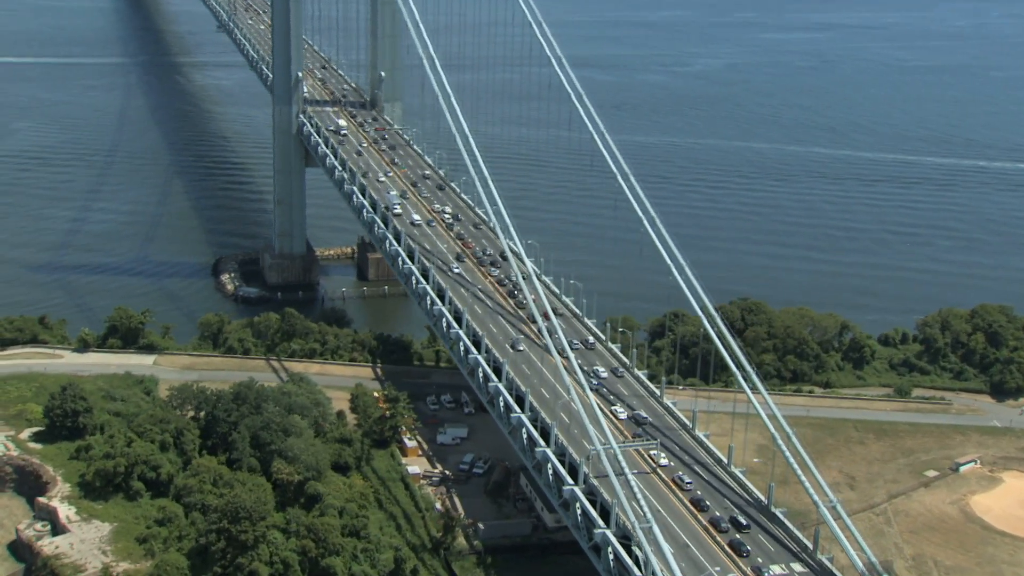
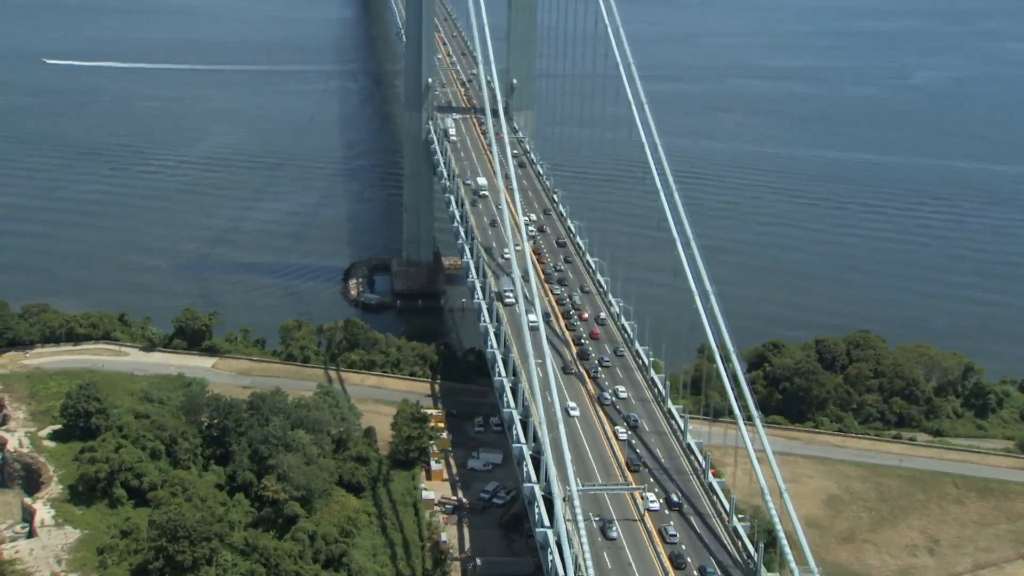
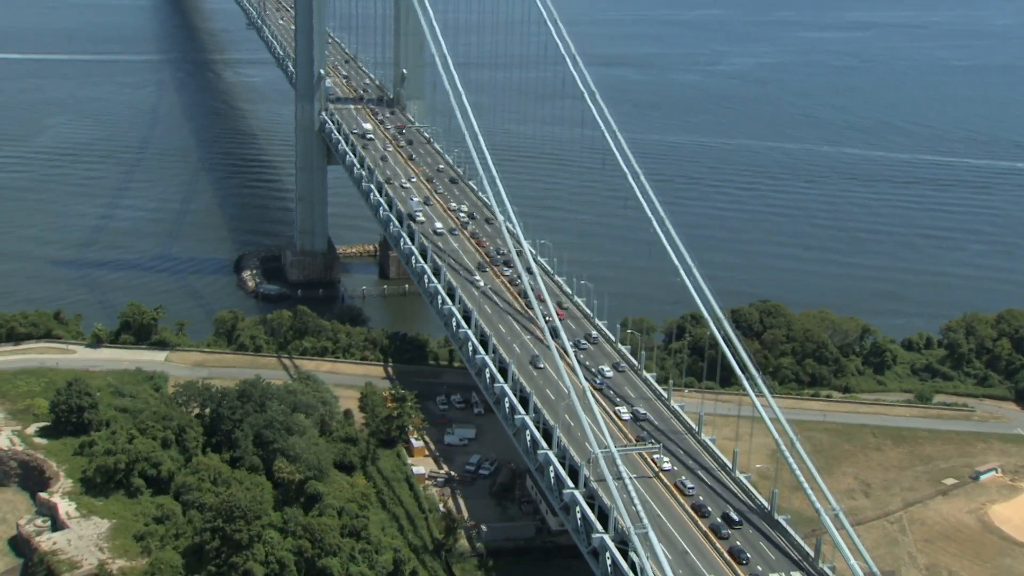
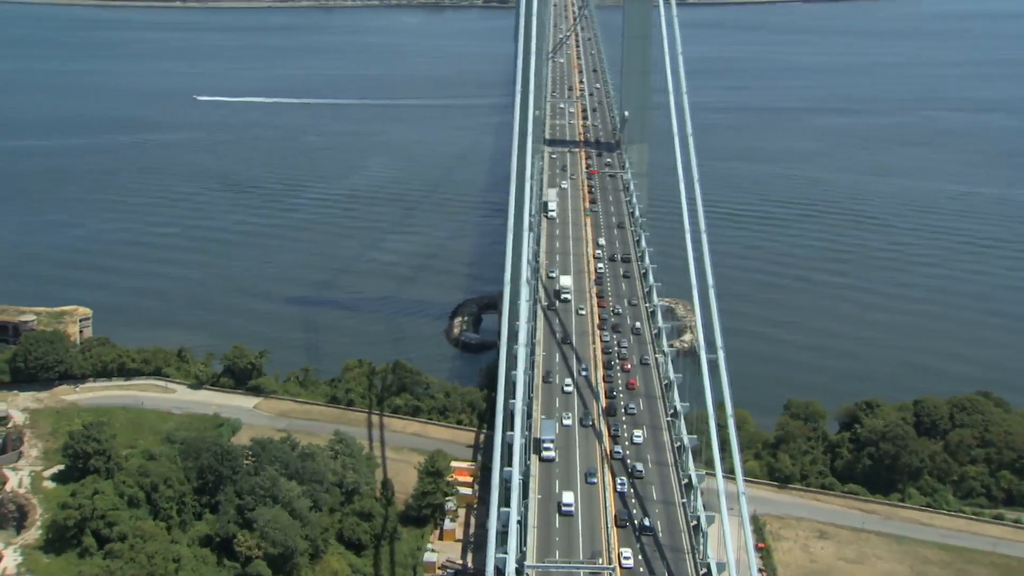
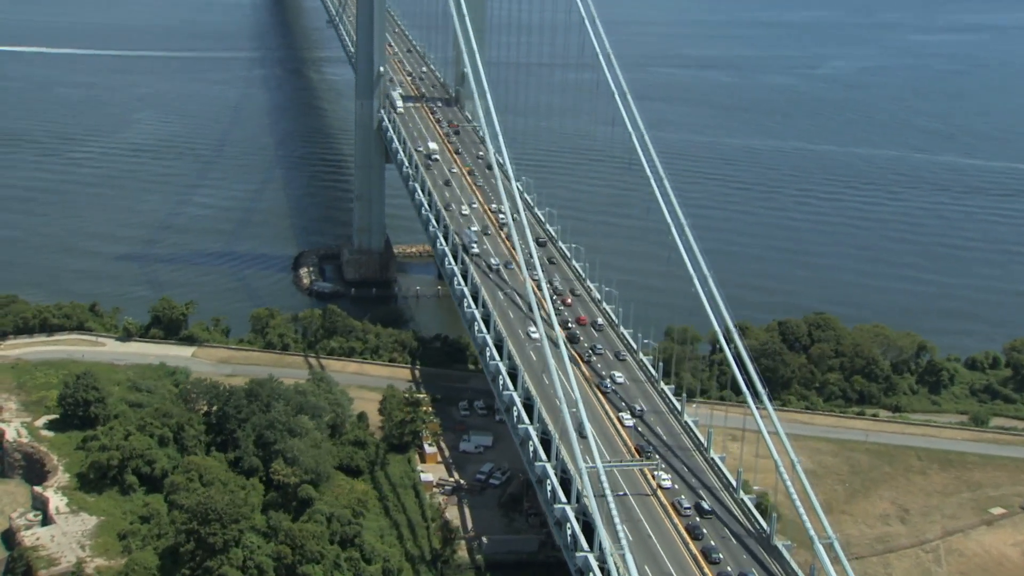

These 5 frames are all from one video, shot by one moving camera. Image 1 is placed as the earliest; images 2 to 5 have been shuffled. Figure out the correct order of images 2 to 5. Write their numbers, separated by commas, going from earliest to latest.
3, 5, 2, 4
